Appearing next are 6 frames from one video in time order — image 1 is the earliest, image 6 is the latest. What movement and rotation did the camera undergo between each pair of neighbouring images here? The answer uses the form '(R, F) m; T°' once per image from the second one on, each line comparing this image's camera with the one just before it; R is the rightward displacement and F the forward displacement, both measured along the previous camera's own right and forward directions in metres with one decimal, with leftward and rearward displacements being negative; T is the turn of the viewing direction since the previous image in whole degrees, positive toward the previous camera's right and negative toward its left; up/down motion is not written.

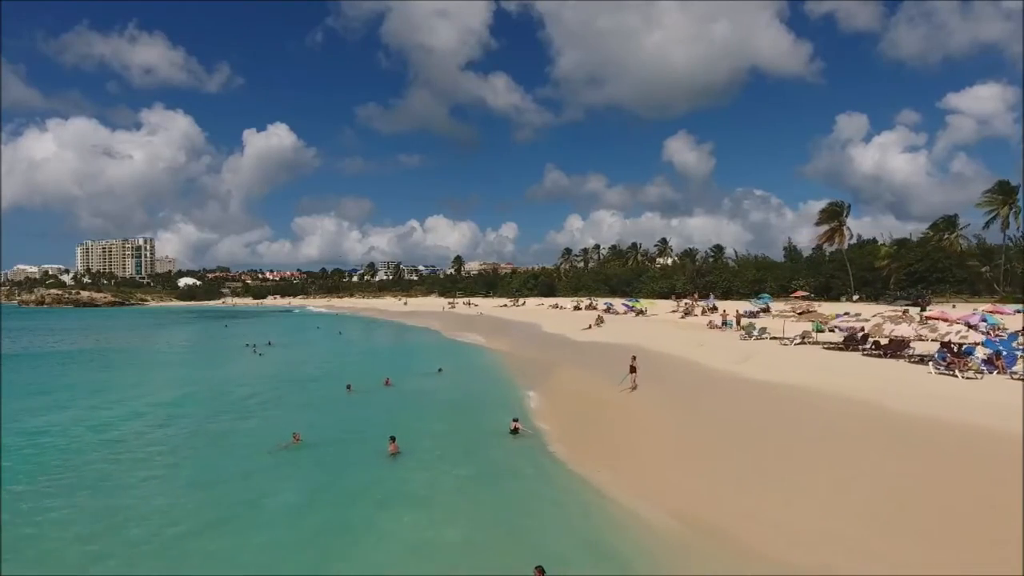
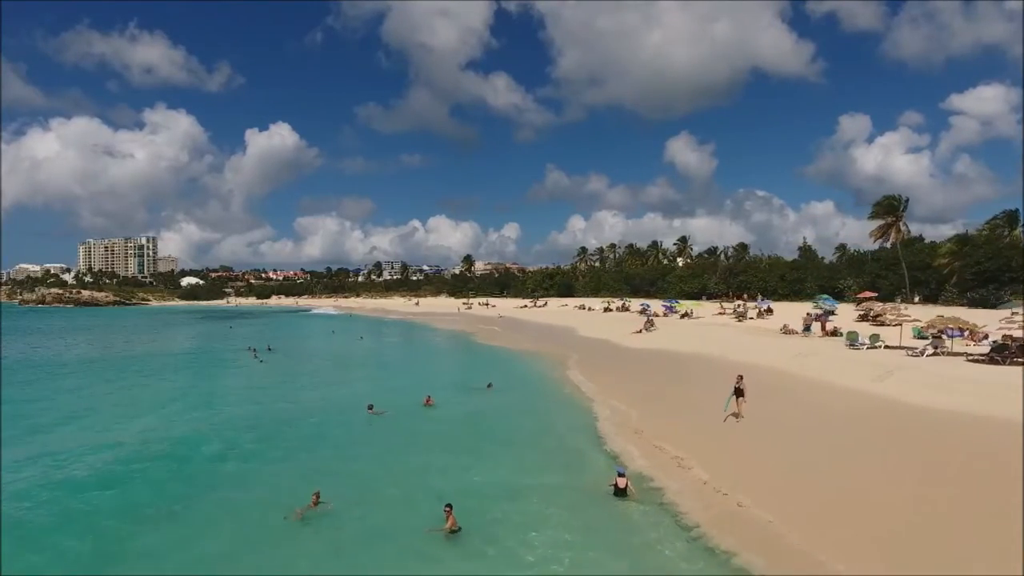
(-2.1, +3.5) m; 0°
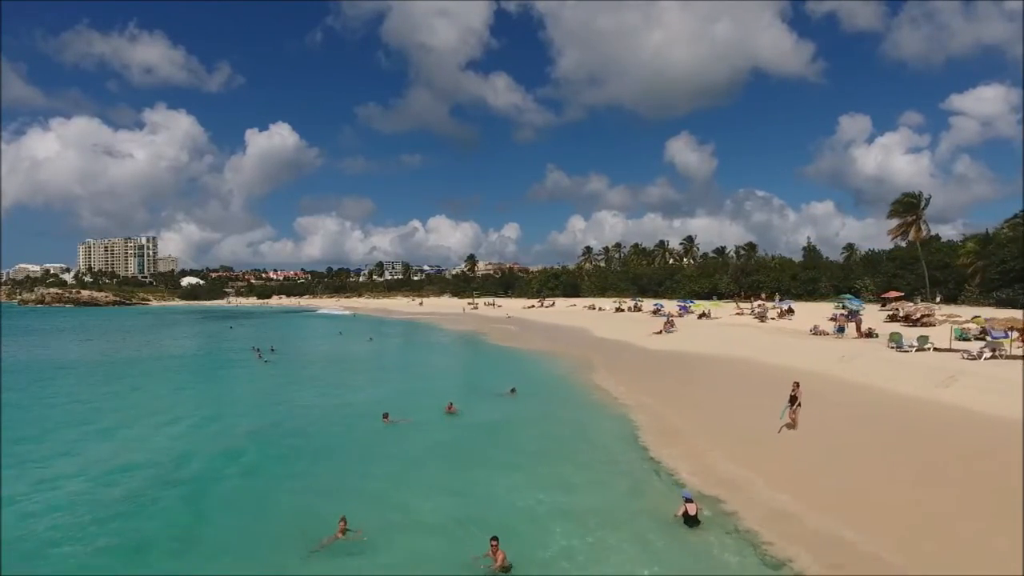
(-0.8, +1.2) m; 0°
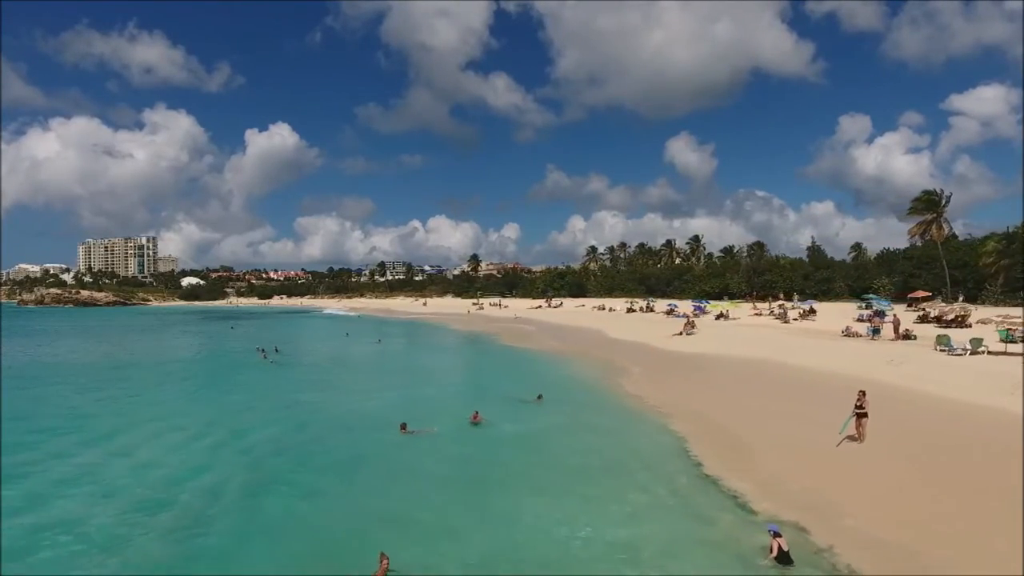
(-0.7, +1.1) m; 0°
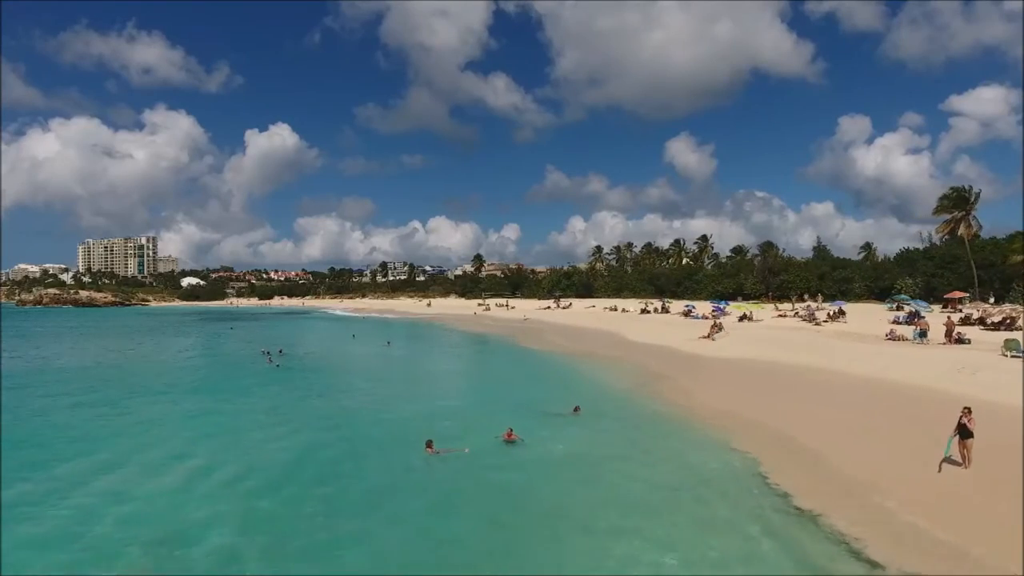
(-0.9, +1.5) m; 0°
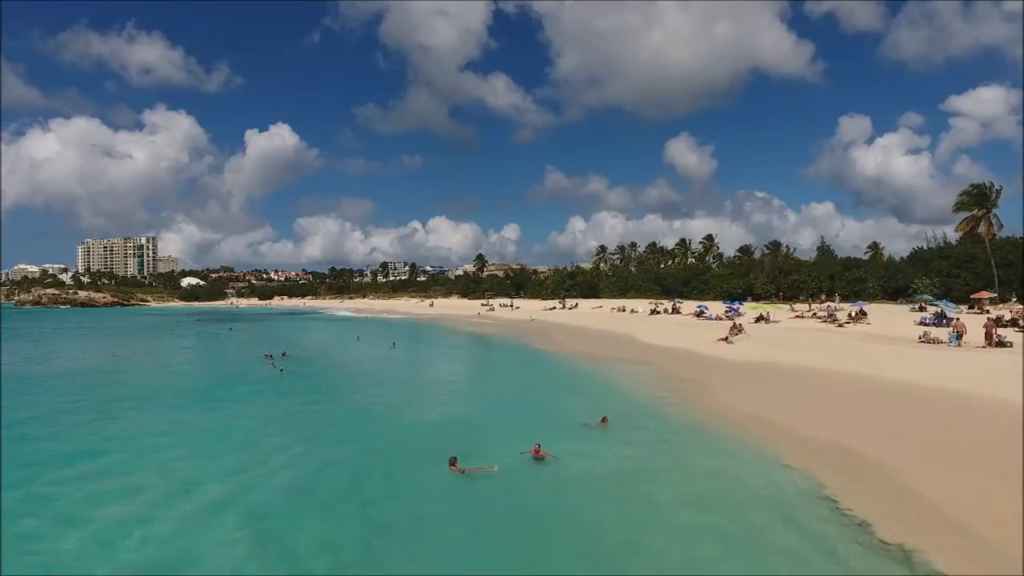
(-0.5, +1.1) m; 0°
